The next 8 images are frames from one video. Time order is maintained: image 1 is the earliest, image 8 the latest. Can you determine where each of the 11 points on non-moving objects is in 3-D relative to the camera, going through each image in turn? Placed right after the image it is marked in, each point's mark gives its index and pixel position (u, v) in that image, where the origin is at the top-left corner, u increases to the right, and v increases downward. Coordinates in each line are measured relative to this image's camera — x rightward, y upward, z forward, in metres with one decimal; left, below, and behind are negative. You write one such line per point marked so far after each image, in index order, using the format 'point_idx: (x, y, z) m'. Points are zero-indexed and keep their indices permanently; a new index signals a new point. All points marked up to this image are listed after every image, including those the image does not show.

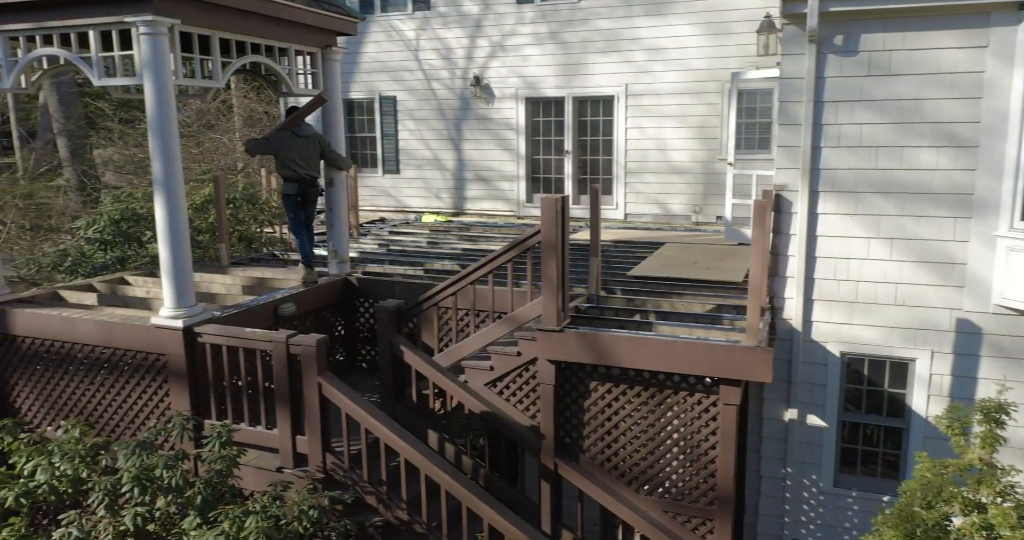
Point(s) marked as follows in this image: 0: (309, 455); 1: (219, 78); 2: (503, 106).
0: (-1.2, -1.1, +5.1) m
1: (-2.0, +1.3, +5.7) m
2: (-0.1, +2.3, +11.9) m
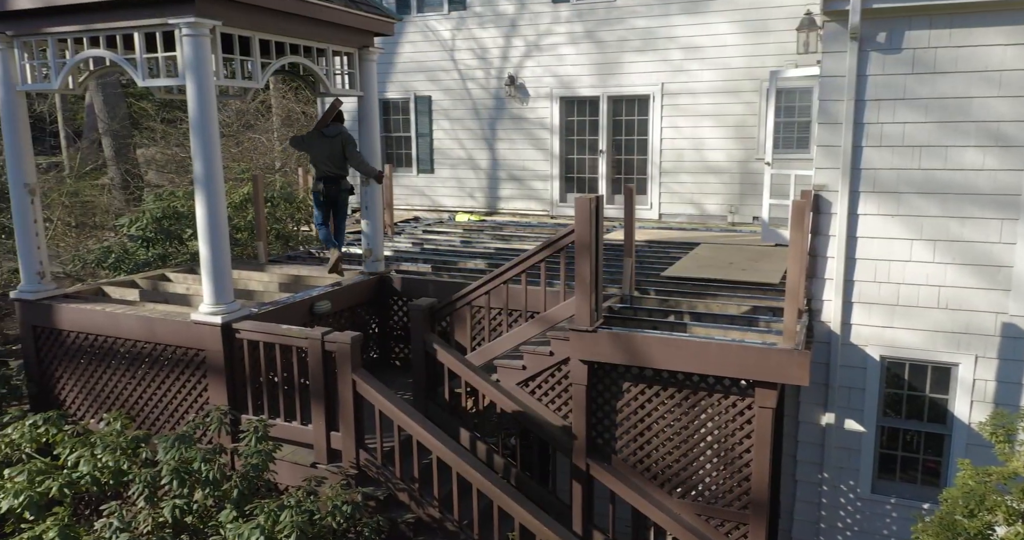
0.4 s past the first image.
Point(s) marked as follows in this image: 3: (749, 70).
0: (-1.0, -1.1, +5.1) m
1: (-1.7, +1.3, +5.8) m
2: (+0.4, +2.3, +11.9) m
3: (+3.0, +2.5, +10.6) m
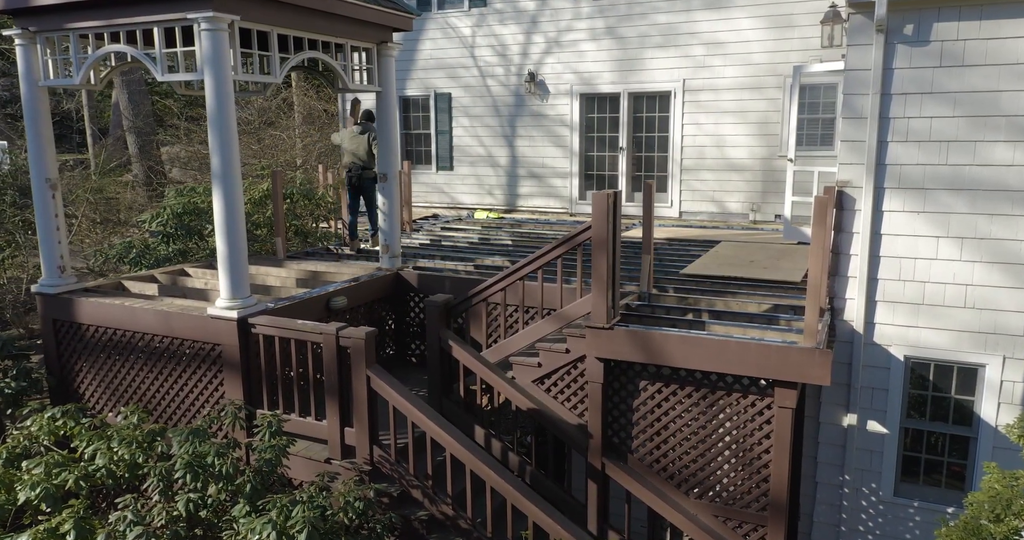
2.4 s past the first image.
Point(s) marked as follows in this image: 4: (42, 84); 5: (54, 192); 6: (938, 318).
0: (-0.9, -1.1, +5.1) m
1: (-1.6, +1.3, +5.8) m
2: (+0.6, +2.3, +11.8) m
3: (+3.2, +2.5, +10.4) m
4: (-3.4, +1.3, +6.1) m
5: (-3.4, +0.6, +6.3) m
6: (+2.7, -0.3, +5.3) m
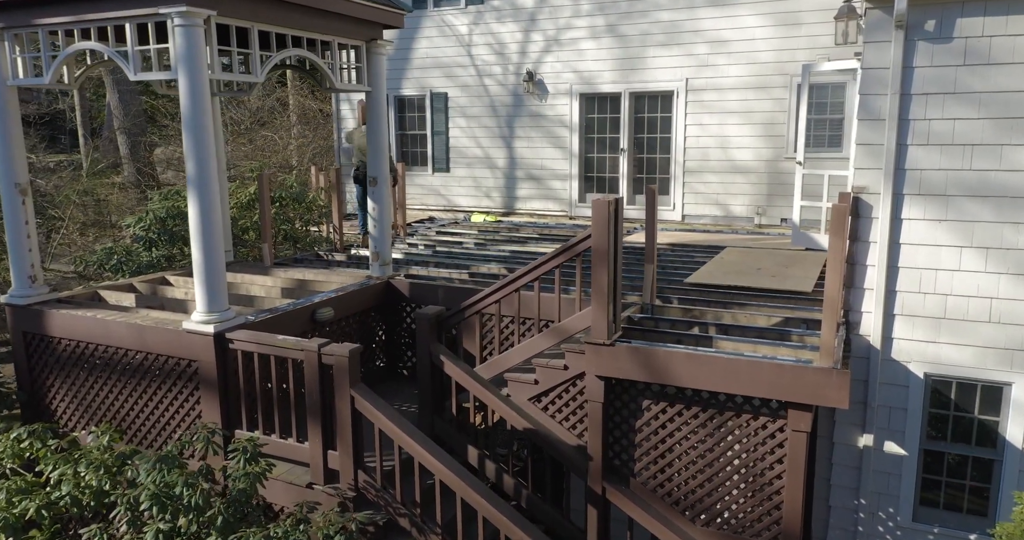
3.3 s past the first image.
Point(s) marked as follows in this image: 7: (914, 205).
0: (-1.0, -1.1, +4.8) m
1: (-1.7, +1.3, +5.5) m
2: (+0.6, +2.3, +11.5) m
3: (+3.2, +2.4, +10.1) m
4: (-3.4, +1.3, +5.8) m
5: (-3.4, +0.5, +6.0) m
6: (+2.7, -0.4, +5.0) m
7: (+2.4, +0.4, +5.0) m
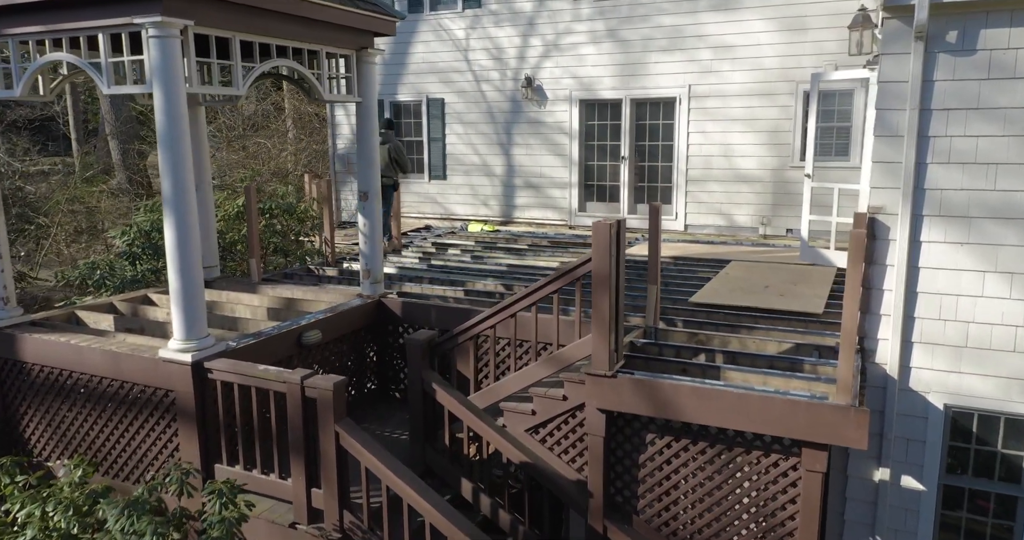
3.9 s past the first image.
0: (-1.0, -1.3, +4.5) m
1: (-1.7, +1.1, +5.2) m
2: (+0.6, +2.1, +11.2) m
3: (+3.2, +2.3, +9.8) m
4: (-3.4, +1.1, +5.5) m
5: (-3.5, +0.4, +5.7) m
6: (+2.6, -0.5, +4.7) m
7: (+2.3, +0.2, +4.7) m
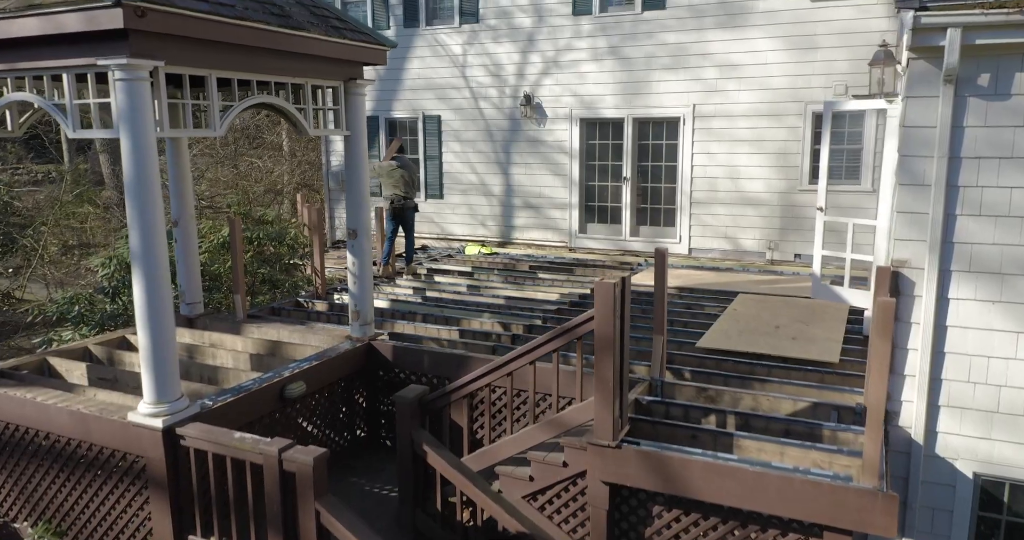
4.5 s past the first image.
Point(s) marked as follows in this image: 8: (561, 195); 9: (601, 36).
0: (-1.0, -1.6, +4.1) m
1: (-1.7, +0.8, +4.8) m
2: (+0.6, +1.8, +10.9) m
3: (+3.1, +2.0, +9.5) m
4: (-3.5, +0.8, +5.1) m
5: (-3.5, +0.1, +5.3) m
6: (+2.6, -0.8, +4.4) m
7: (+2.3, -0.1, +4.4) m
8: (+0.6, +1.0, +11.0) m
9: (+1.1, +2.9, +10.4) m
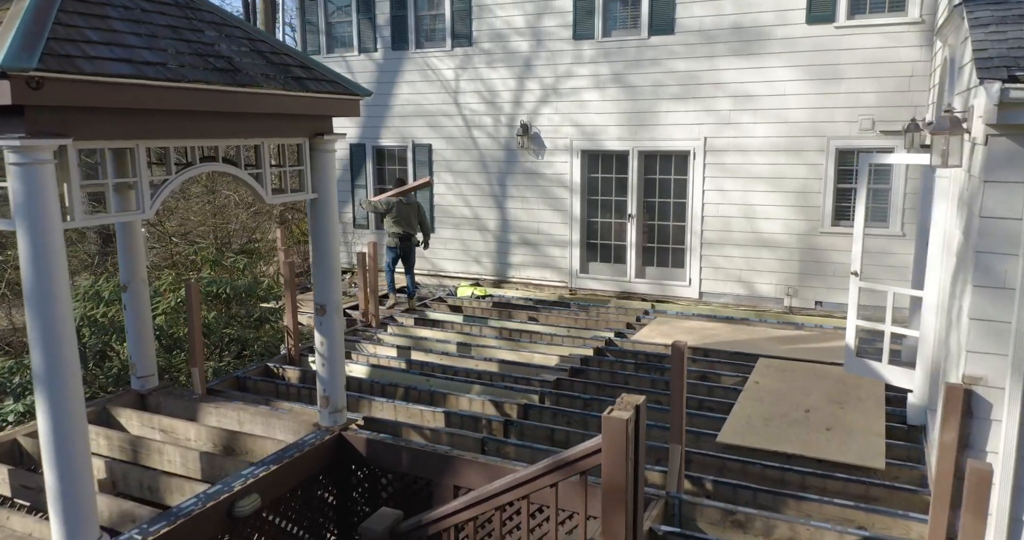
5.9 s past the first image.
0: (-1.1, -2.1, +3.3) m
1: (-1.7, +0.3, +4.0) m
2: (+0.5, +1.3, +10.1) m
3: (+3.1, +1.5, +8.6) m
4: (-3.5, +0.3, +4.3) m
5: (-3.5, -0.5, +4.5) m
6: (+2.6, -1.3, +3.6) m
7: (+2.3, -0.6, +3.6) m
8: (+0.6, +0.5, +10.2) m
9: (+1.0, +2.4, +9.6) m
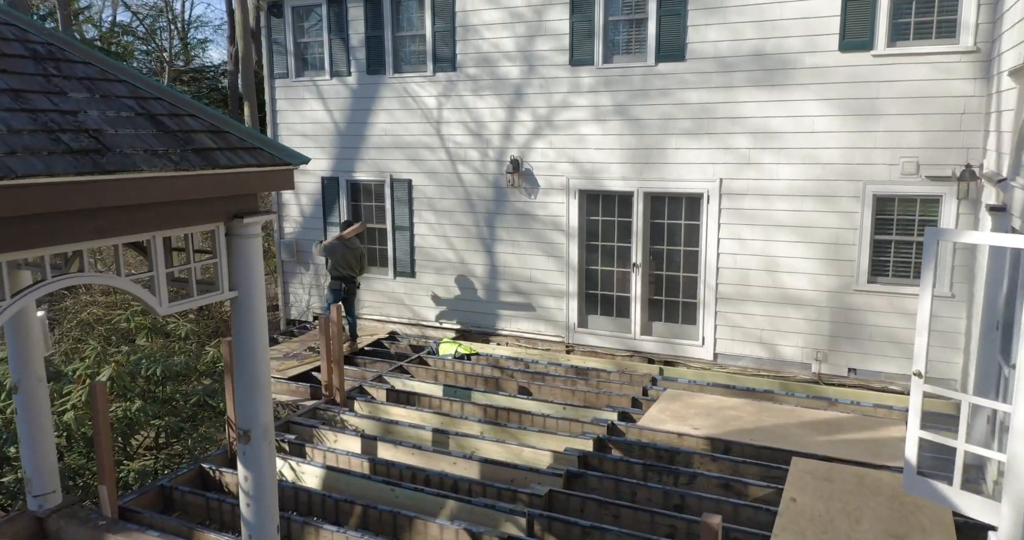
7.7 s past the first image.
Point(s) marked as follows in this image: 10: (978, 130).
0: (-1.2, -2.7, +2.2) m
1: (-1.9, -0.3, +2.9) m
2: (+0.4, +0.7, +8.9) m
3: (+3.0, +0.9, +7.5) m
4: (-3.6, -0.3, +3.2) m
5: (-3.6, -1.0, +3.4) m
6: (+2.5, -1.9, +2.4) m
7: (+2.2, -1.2, +2.4) m
8: (+0.5, -0.1, +9.0) m
9: (+0.9, +1.8, +8.4) m
10: (+3.9, +1.2, +7.0) m
